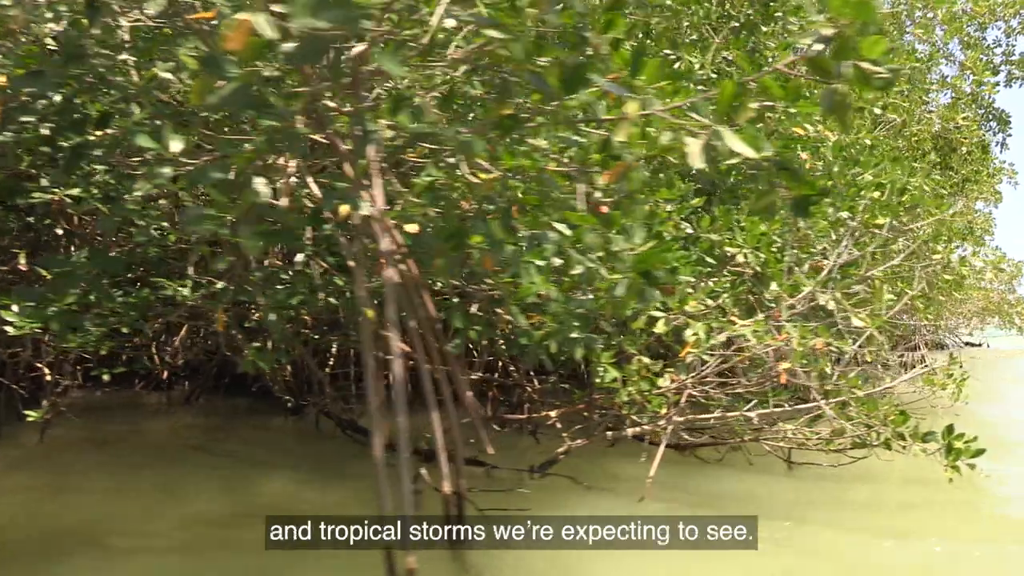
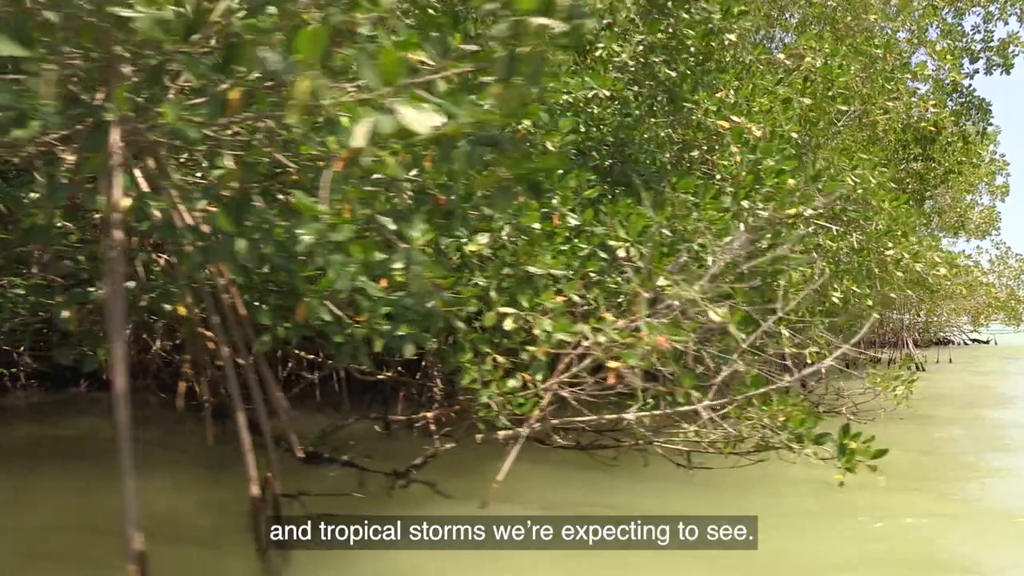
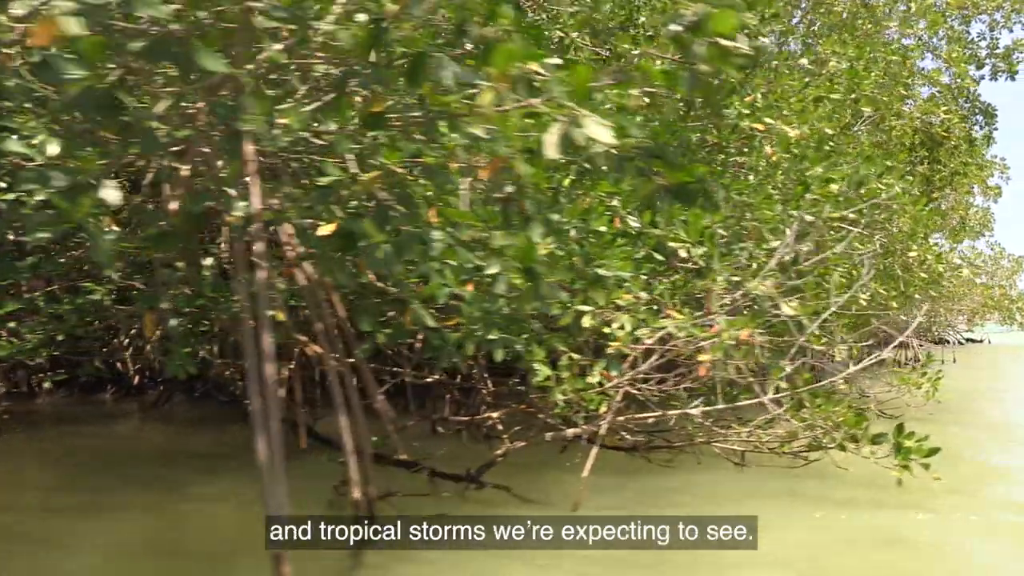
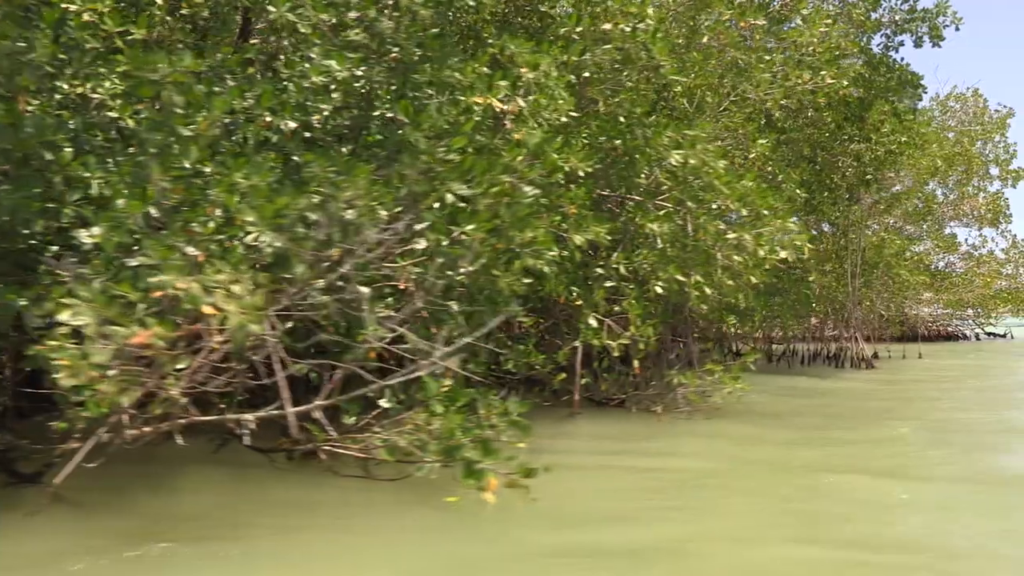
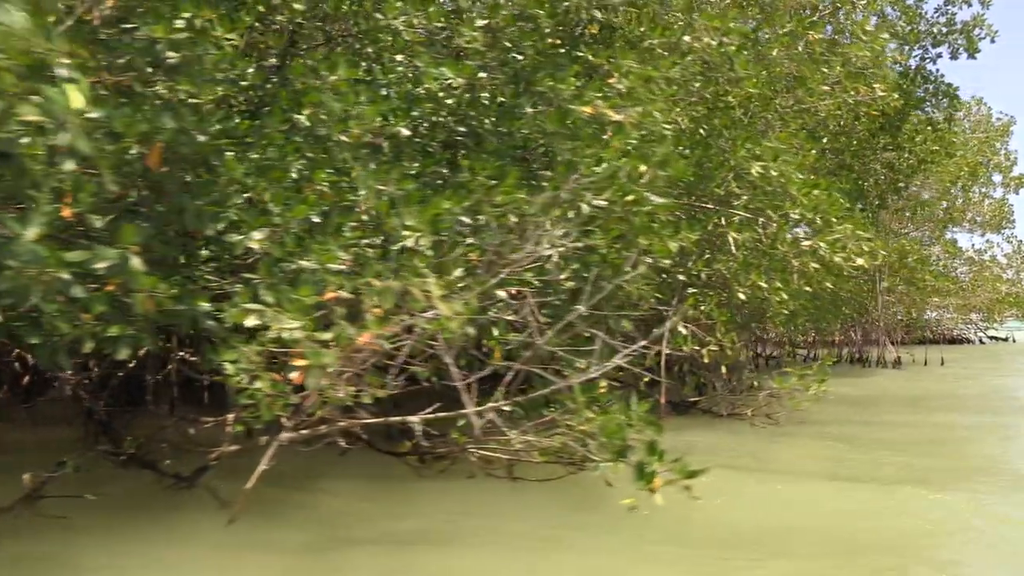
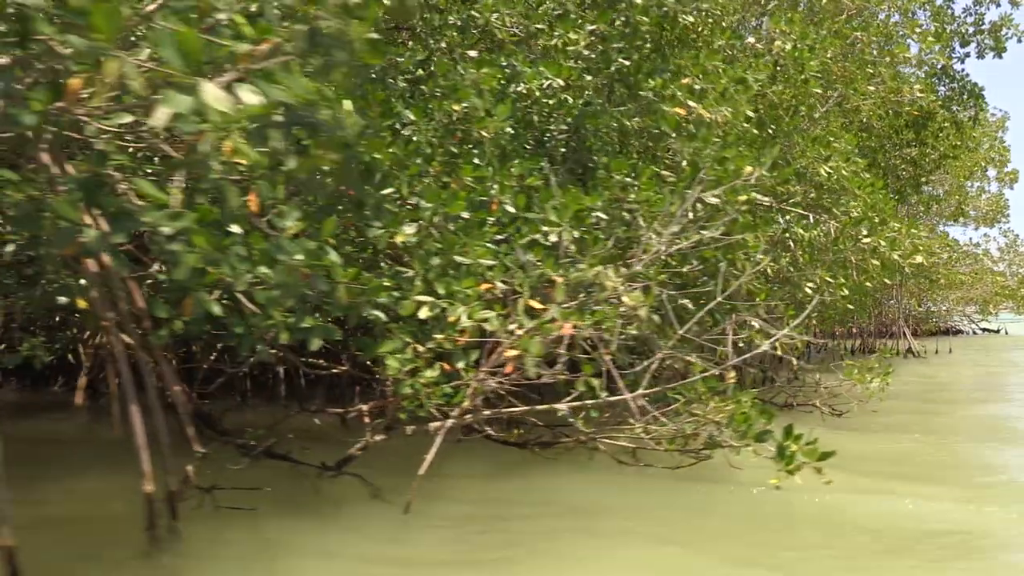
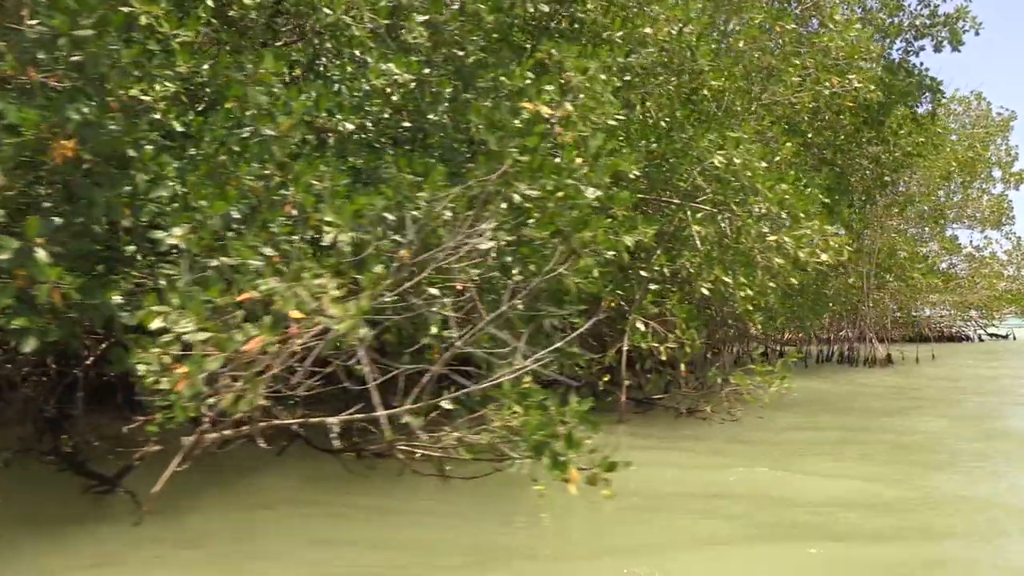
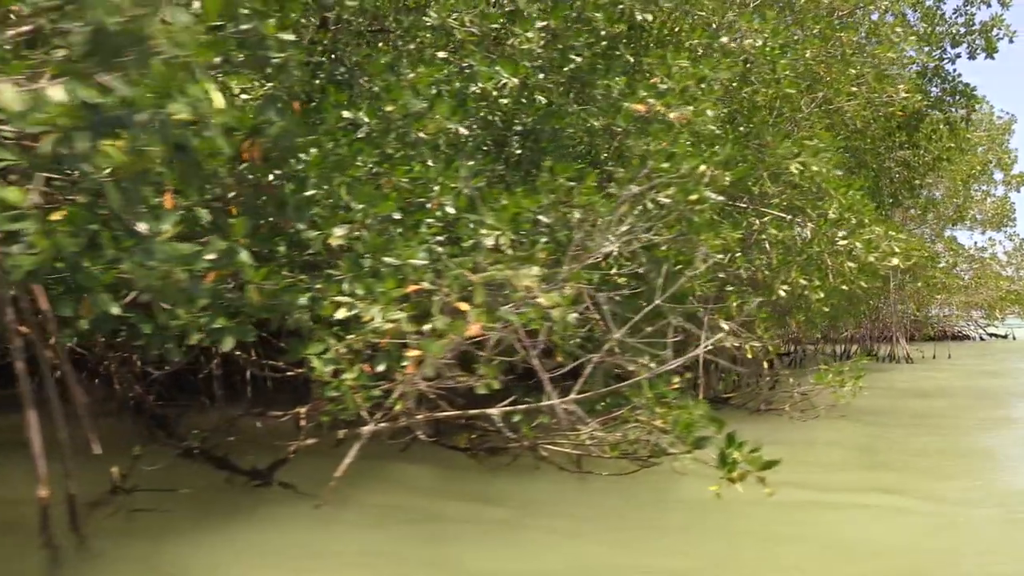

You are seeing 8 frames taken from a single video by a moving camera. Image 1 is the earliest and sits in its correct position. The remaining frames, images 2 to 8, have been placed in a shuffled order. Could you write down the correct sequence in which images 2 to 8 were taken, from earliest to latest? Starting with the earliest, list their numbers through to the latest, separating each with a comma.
3, 2, 6, 8, 5, 7, 4
